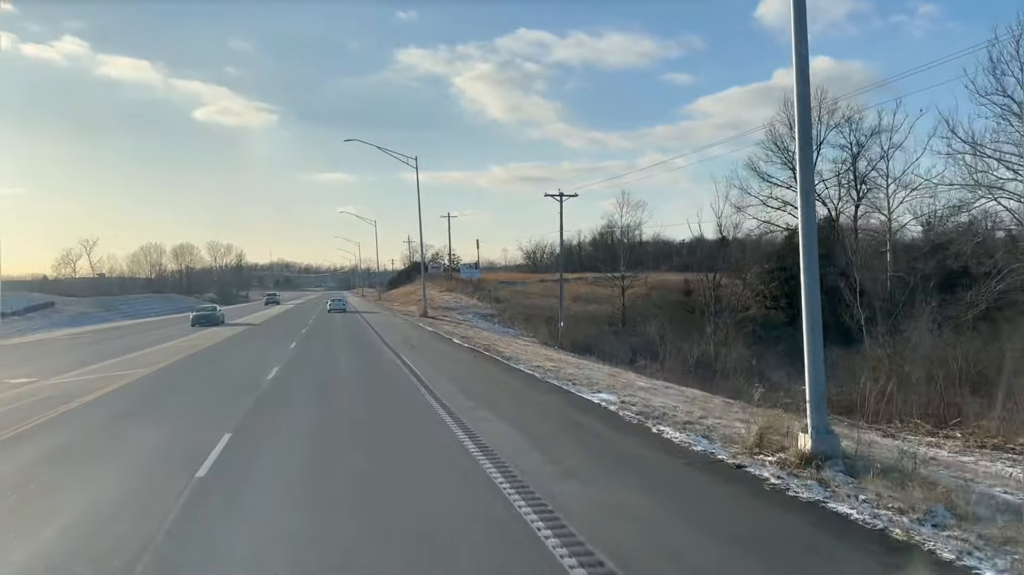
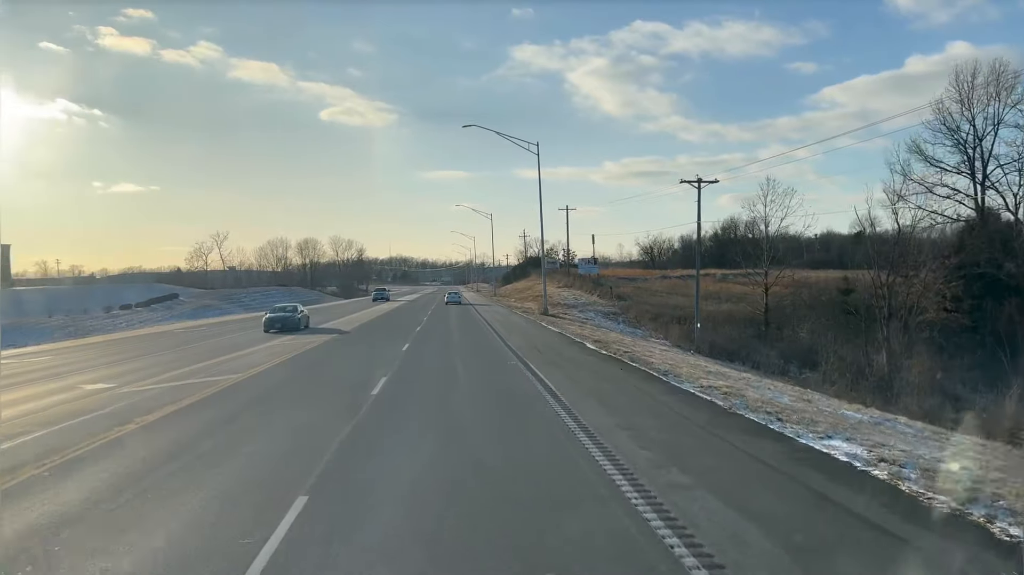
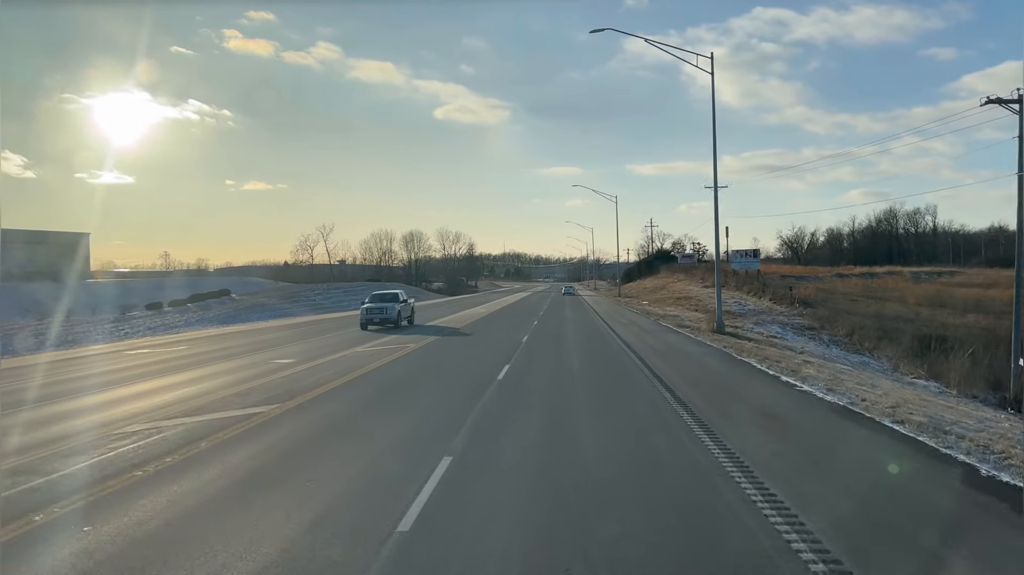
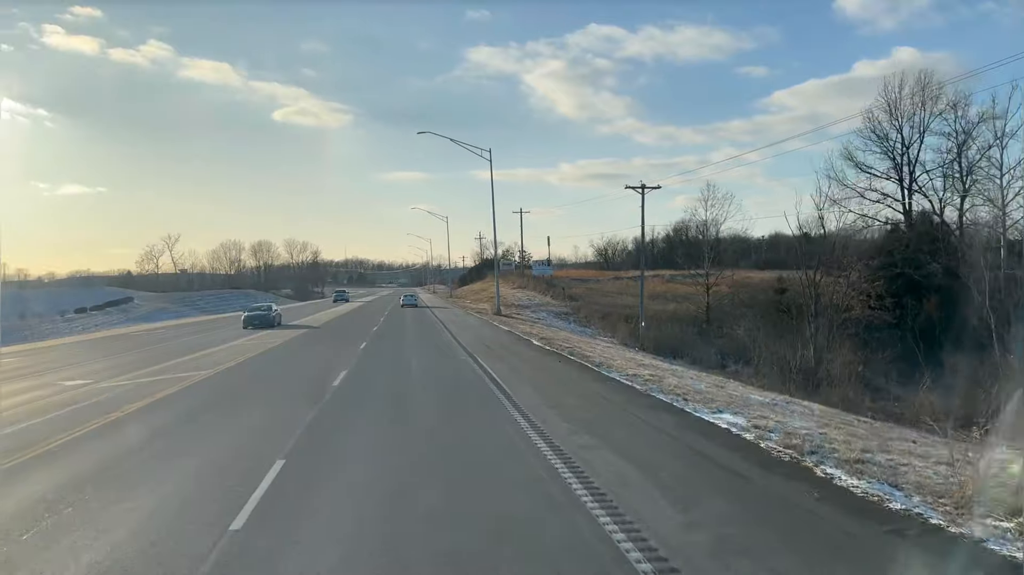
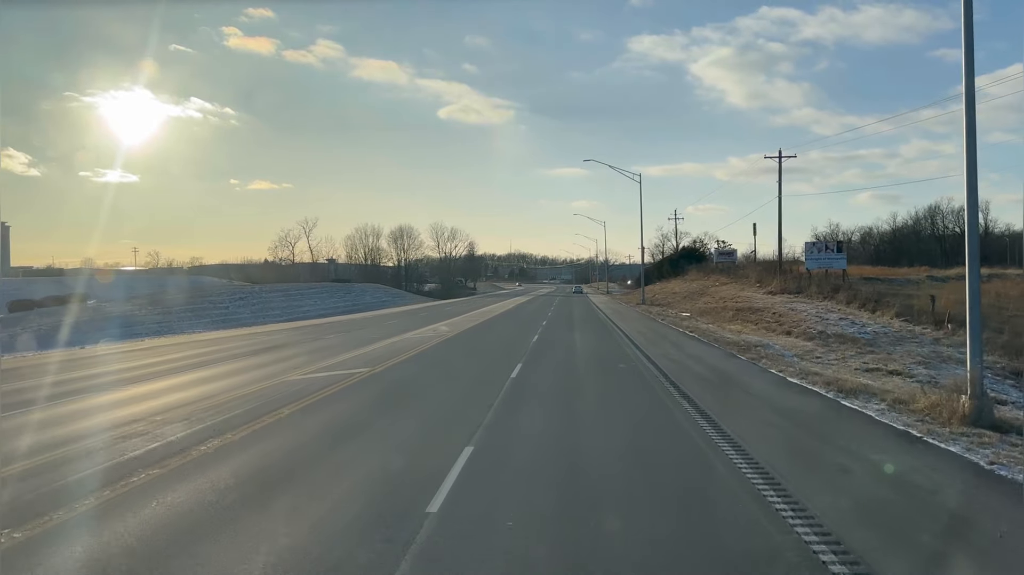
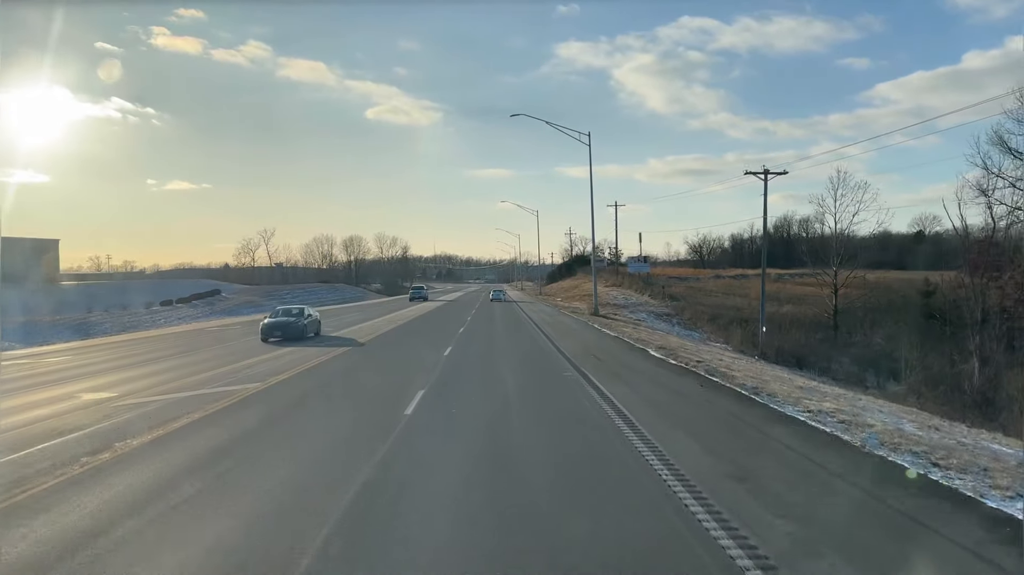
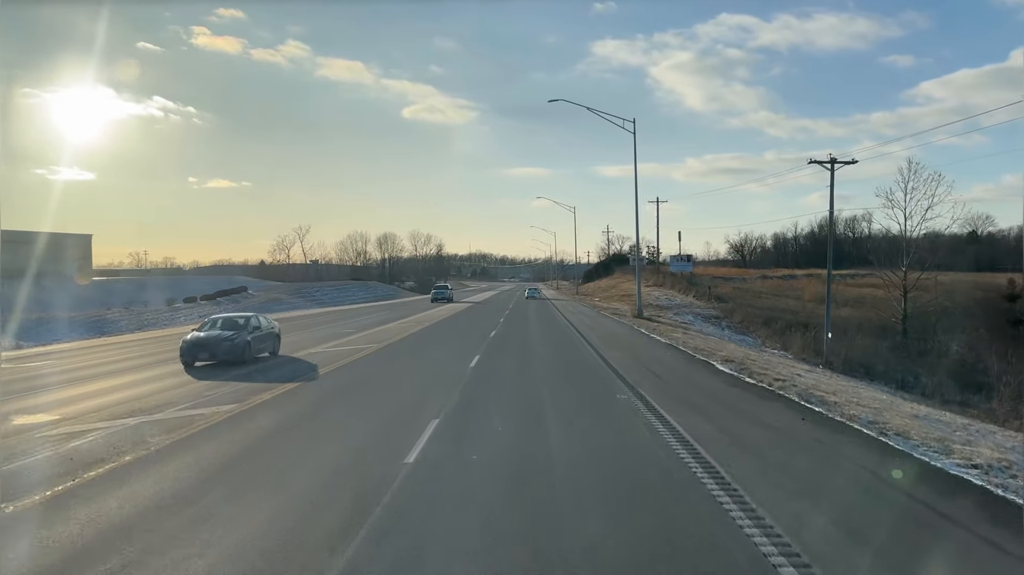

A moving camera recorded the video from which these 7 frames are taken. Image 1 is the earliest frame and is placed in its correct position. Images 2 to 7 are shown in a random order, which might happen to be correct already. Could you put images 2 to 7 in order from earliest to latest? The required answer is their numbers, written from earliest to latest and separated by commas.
4, 2, 6, 7, 3, 5
